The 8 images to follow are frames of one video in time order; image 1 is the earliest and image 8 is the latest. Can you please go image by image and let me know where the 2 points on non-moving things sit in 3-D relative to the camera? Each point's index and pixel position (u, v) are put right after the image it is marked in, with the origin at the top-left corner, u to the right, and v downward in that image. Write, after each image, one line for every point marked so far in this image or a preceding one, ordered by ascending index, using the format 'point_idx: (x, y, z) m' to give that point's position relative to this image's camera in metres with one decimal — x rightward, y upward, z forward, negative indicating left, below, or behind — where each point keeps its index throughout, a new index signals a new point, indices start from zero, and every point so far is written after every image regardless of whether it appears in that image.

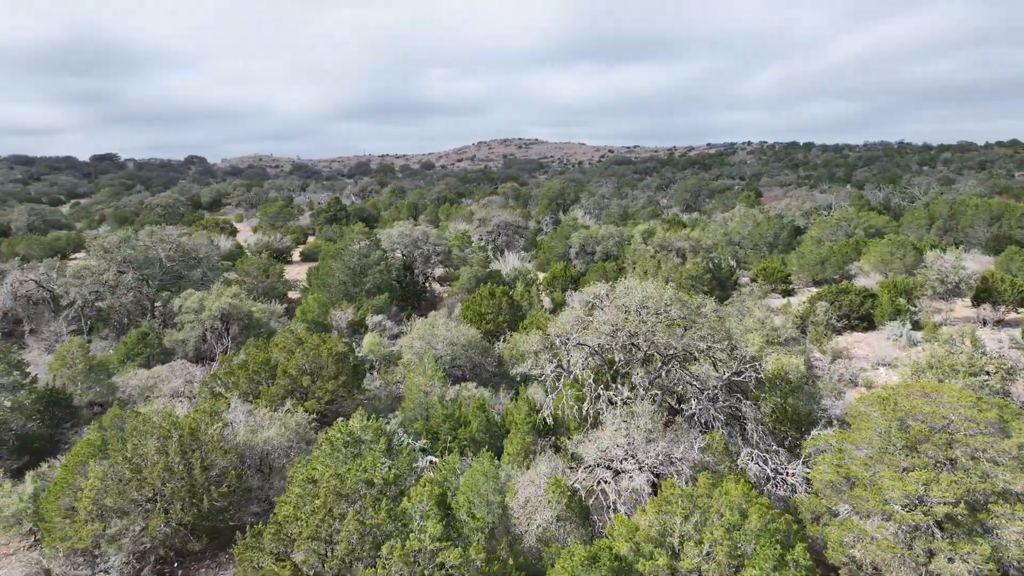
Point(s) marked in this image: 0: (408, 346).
0: (-2.0, -1.1, +14.1) m
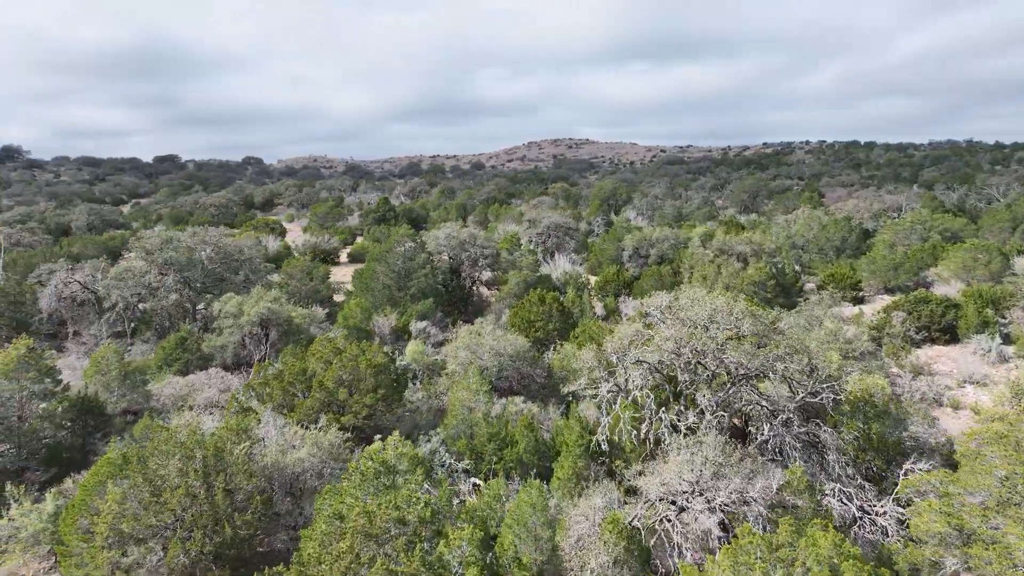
0: (-1.1, -1.3, +13.3) m
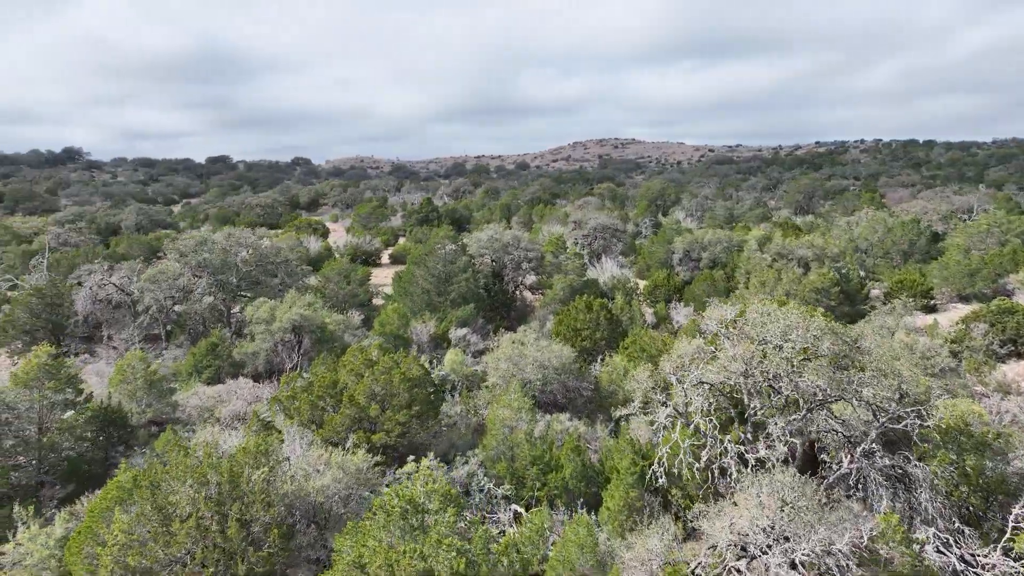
0: (-0.3, -1.4, +12.5) m
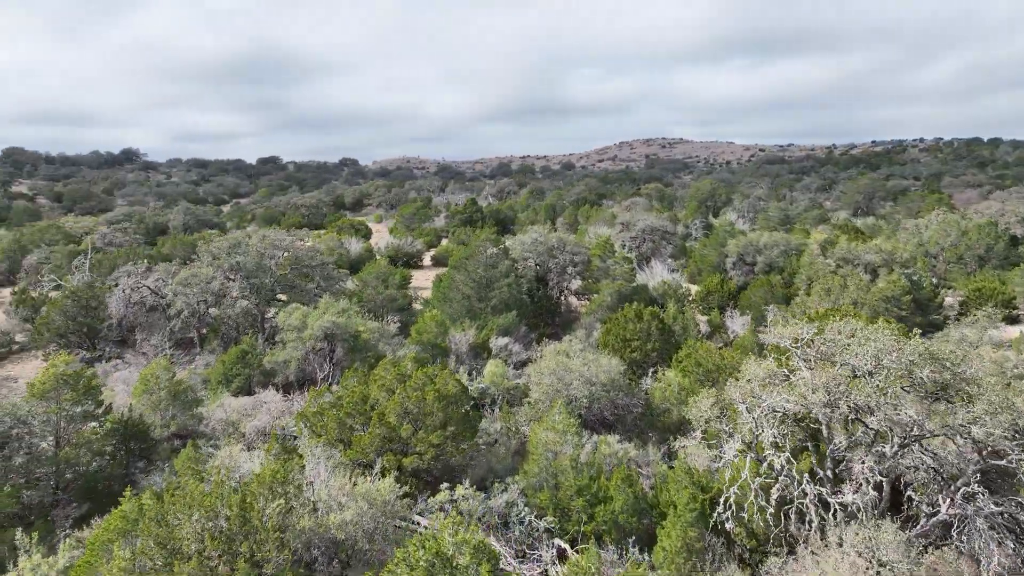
0: (+0.4, -1.5, +11.6) m
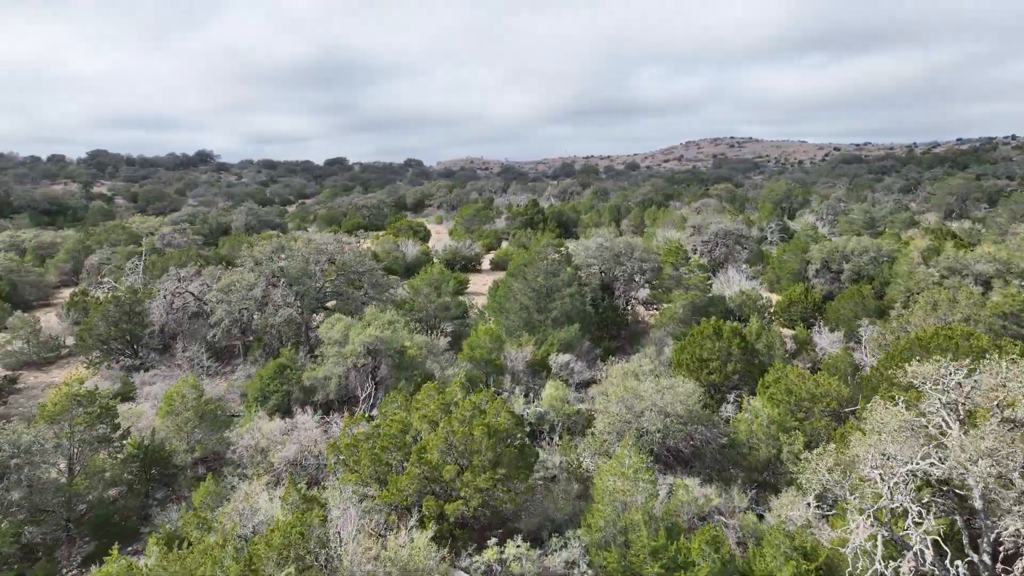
0: (+1.3, -1.7, +10.2) m
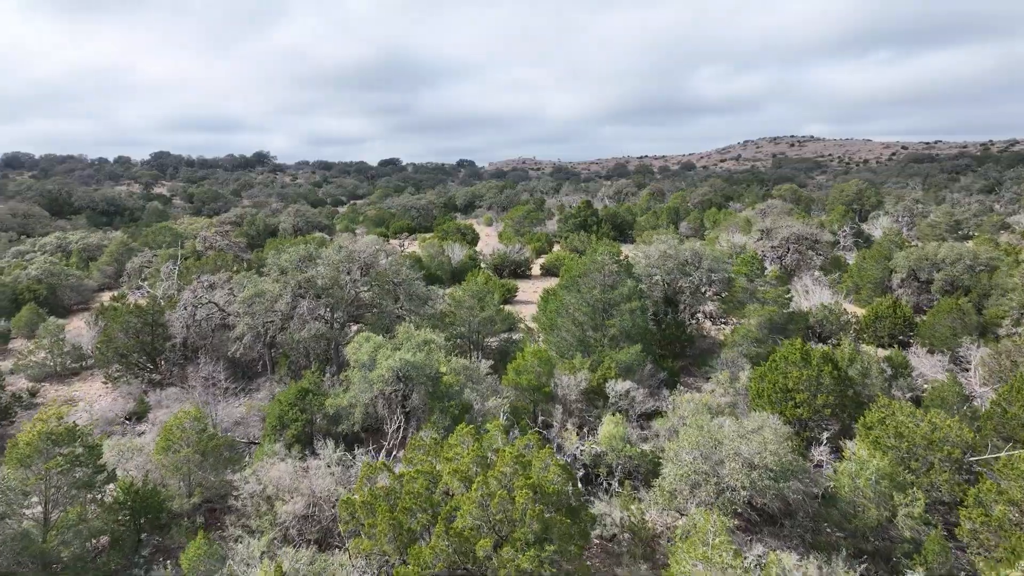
0: (+1.9, -2.0, +8.6) m
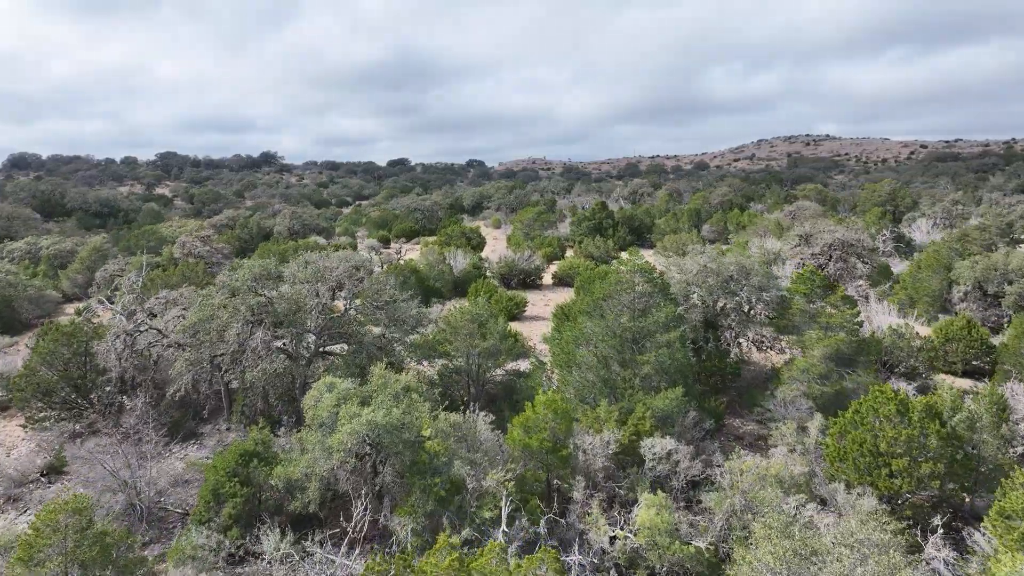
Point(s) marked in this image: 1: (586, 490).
0: (+1.9, -2.3, +6.1) m
1: (+0.8, -2.2, +7.8) m
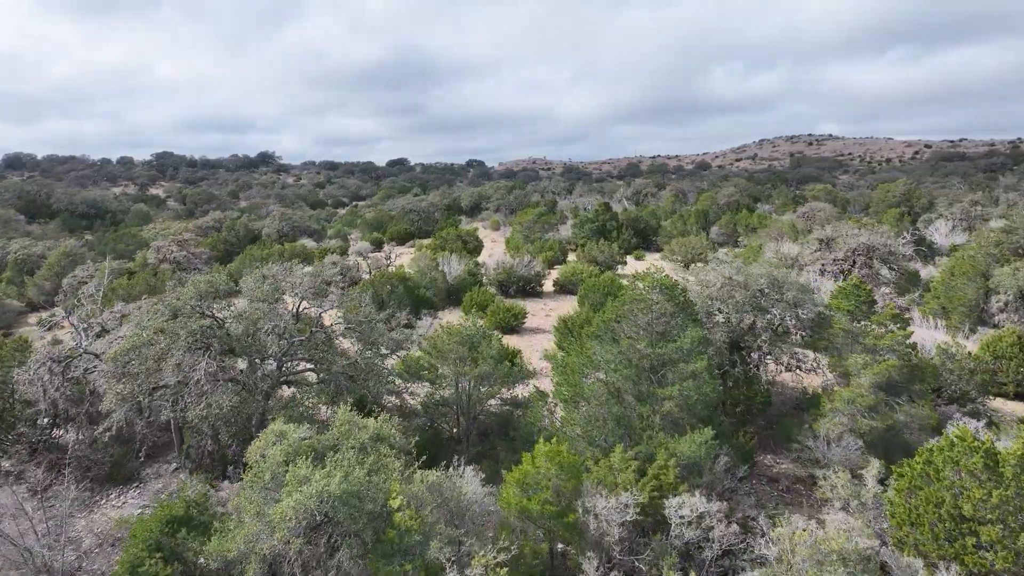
0: (+1.9, -2.5, +4.5) m
1: (+0.8, -2.4, +6.2) m
